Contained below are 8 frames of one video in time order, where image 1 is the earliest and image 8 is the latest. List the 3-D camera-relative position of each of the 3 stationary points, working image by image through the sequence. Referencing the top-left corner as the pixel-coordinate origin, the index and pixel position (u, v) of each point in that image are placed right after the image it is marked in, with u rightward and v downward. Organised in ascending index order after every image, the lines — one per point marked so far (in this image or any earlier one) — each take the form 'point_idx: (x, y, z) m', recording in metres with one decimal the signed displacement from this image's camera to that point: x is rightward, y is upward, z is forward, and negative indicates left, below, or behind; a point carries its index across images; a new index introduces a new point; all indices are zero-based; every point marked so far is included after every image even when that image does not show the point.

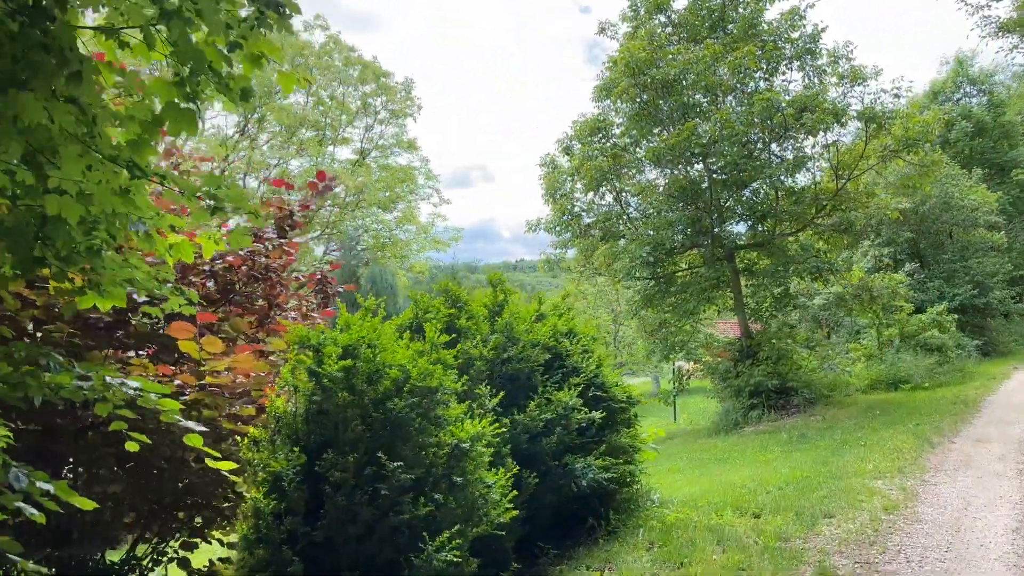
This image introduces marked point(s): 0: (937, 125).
0: (+7.3, +2.8, +14.5) m
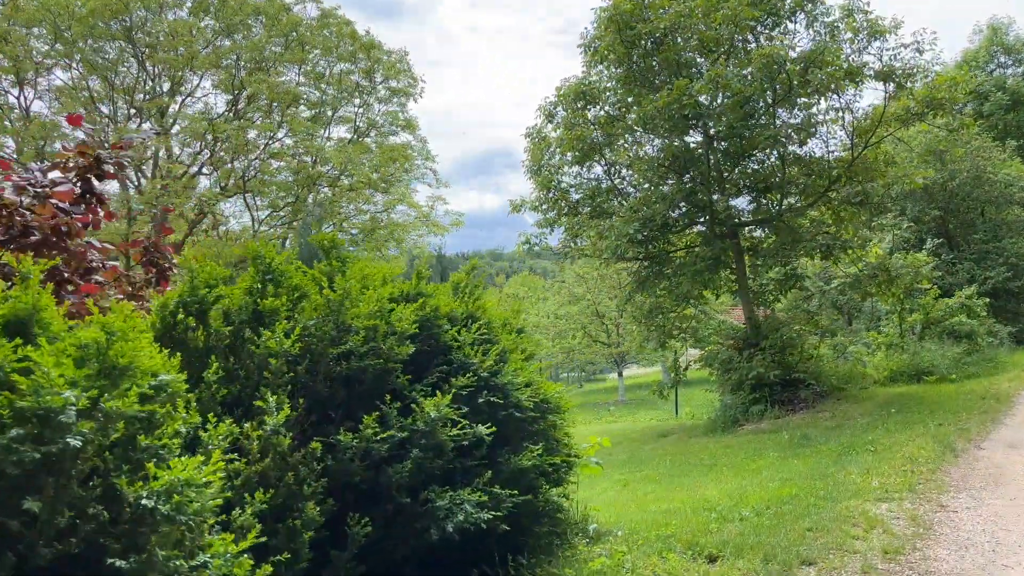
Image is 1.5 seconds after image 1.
0: (+7.0, +3.1, +12.9) m
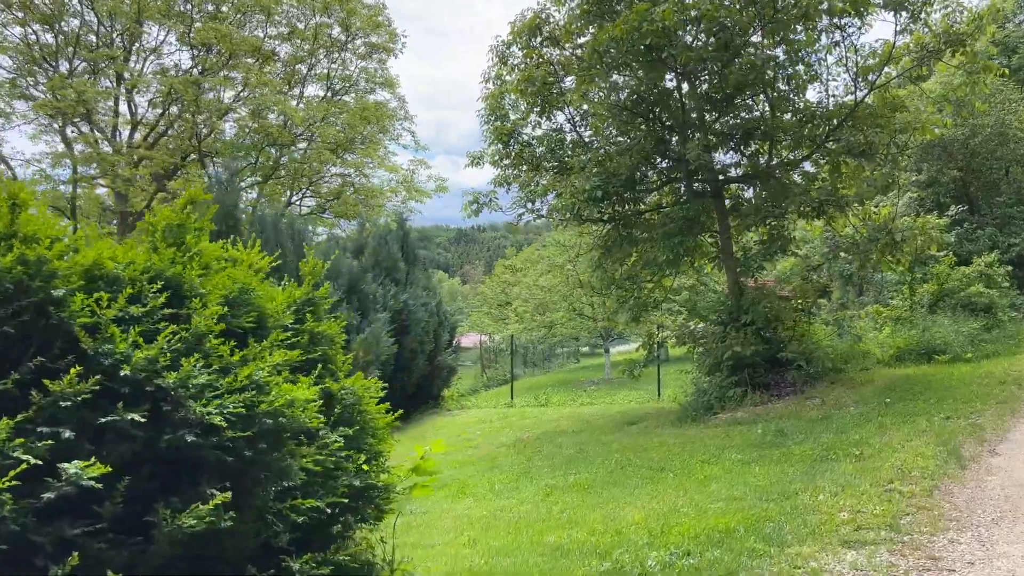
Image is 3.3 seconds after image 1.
0: (+6.2, +3.6, +11.0) m
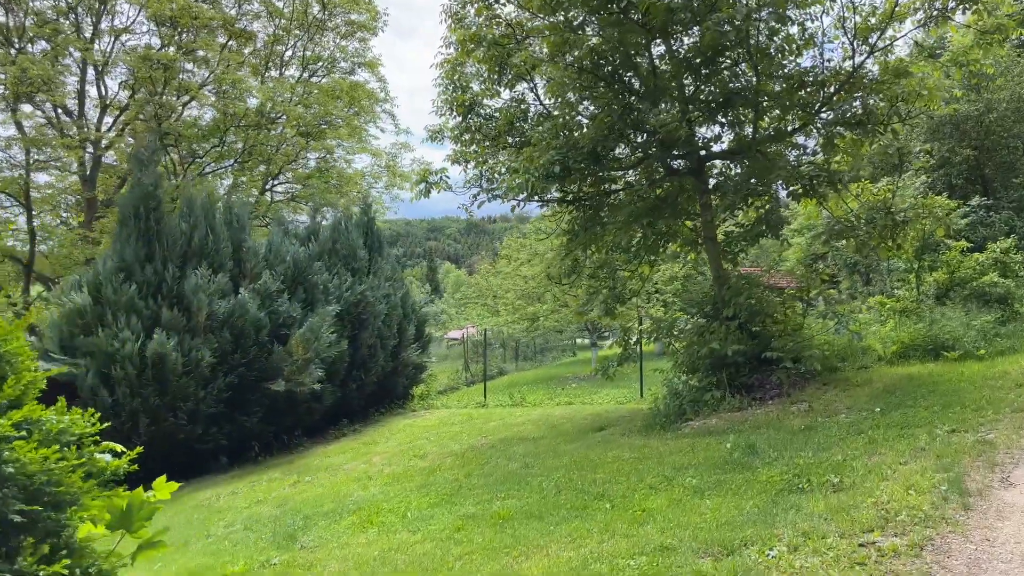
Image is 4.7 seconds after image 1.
0: (+5.7, +3.7, +9.7) m
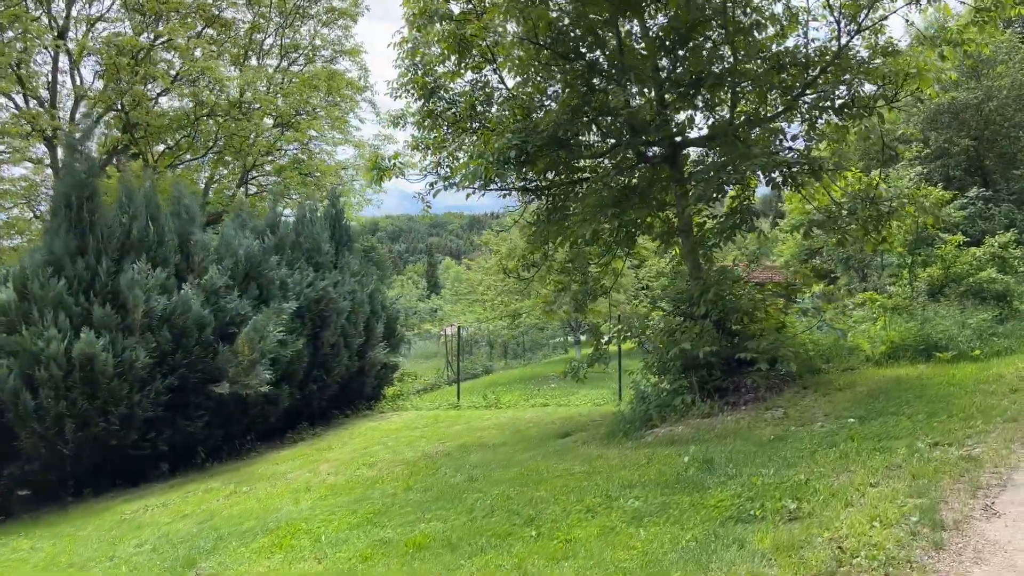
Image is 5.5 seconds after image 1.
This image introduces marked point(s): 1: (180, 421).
0: (+5.2, +3.7, +8.9) m
1: (-3.9, -1.6, +9.8) m
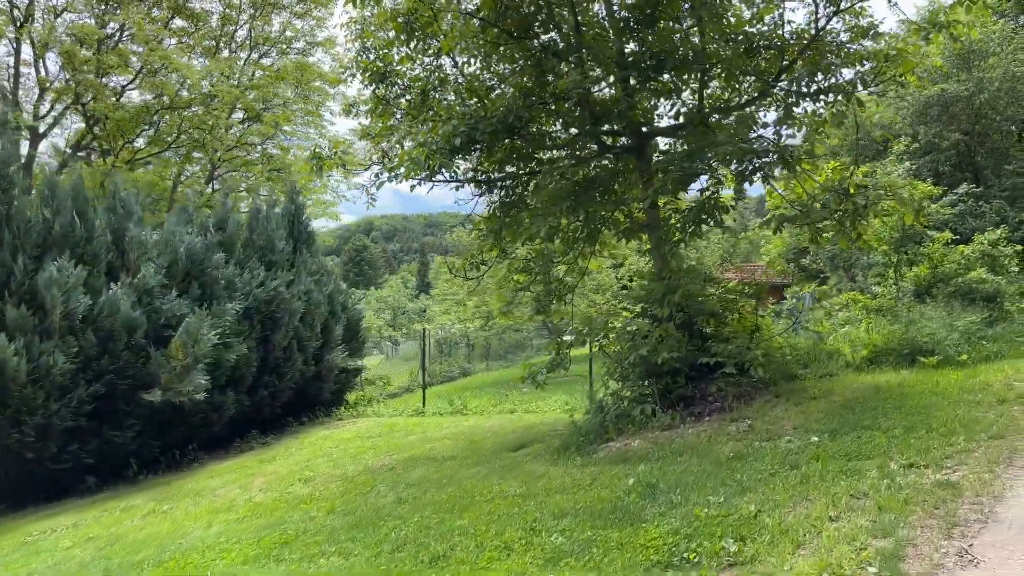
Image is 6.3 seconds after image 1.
0: (+4.7, +3.7, +8.3) m
1: (-4.4, -1.6, +9.1) m
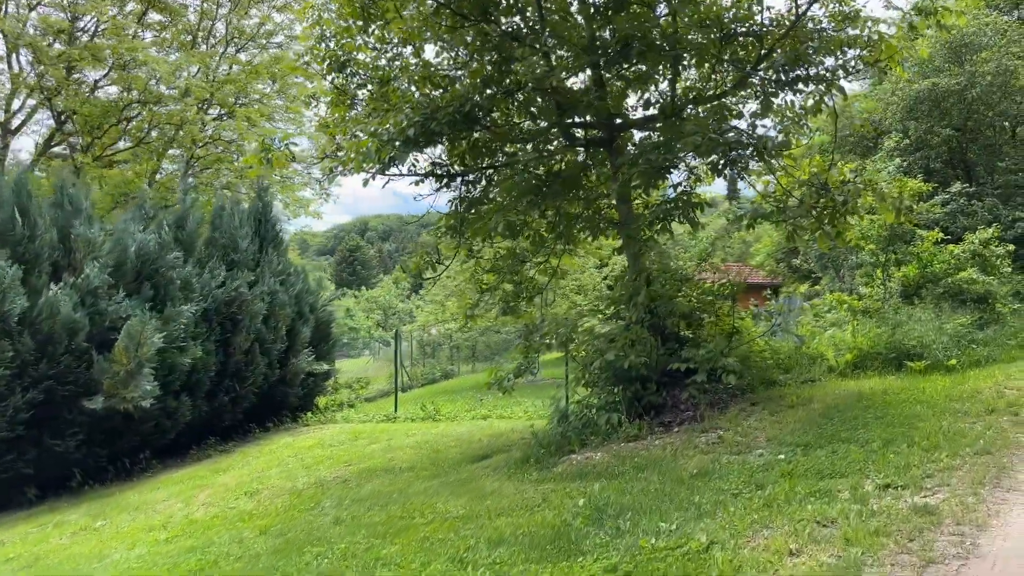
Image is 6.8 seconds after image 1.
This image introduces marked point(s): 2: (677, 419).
0: (+4.4, +3.7, +7.8) m
1: (-4.8, -1.6, +8.6) m
2: (+1.6, -1.2, +7.9) m
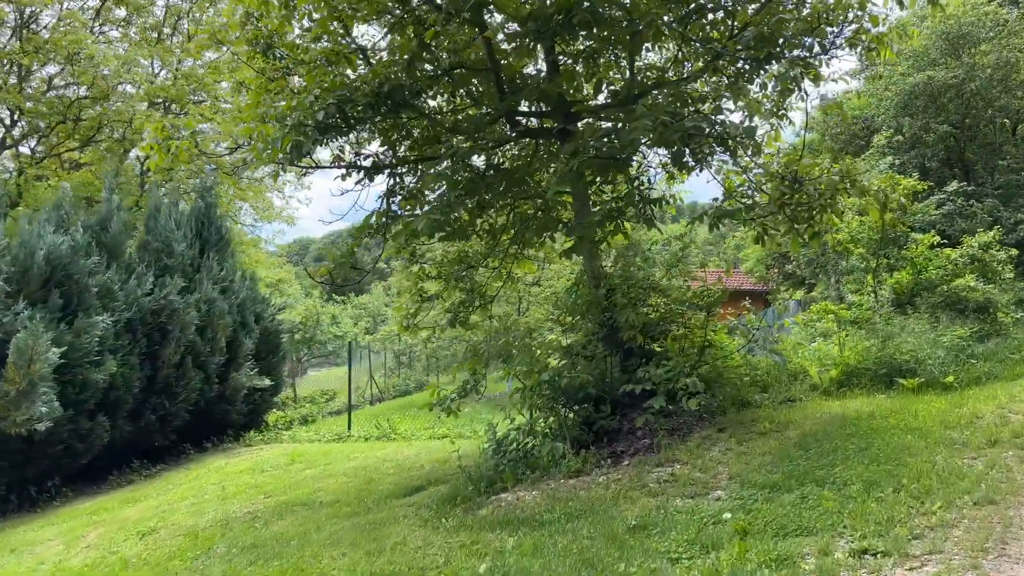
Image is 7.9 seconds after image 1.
0: (+3.8, +3.7, +6.9) m
1: (-5.3, -1.7, +7.7) m
2: (+1.1, -1.3, +7.0) m
